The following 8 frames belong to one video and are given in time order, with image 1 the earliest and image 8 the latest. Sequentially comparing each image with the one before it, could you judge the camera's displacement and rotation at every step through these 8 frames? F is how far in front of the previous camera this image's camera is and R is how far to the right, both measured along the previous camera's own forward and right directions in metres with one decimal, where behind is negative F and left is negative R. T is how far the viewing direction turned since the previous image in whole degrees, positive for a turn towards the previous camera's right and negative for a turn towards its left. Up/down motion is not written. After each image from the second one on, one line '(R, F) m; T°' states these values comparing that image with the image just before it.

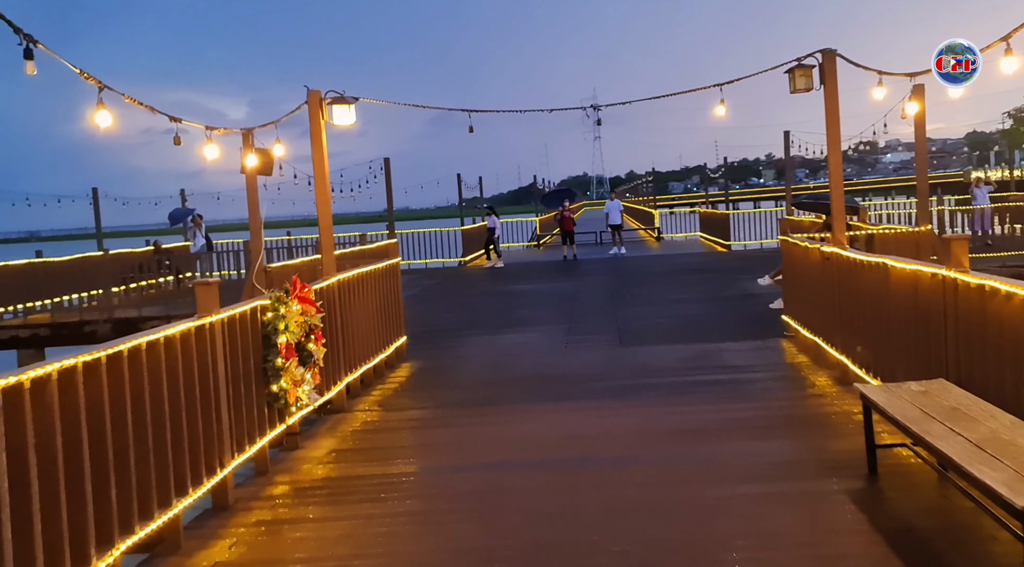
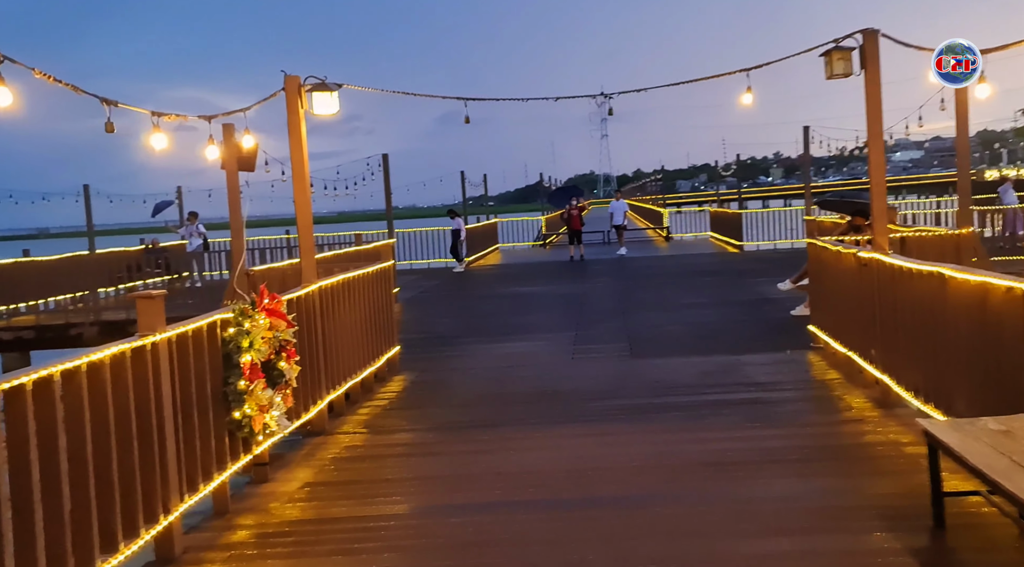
(0.0, +0.8) m; 0°
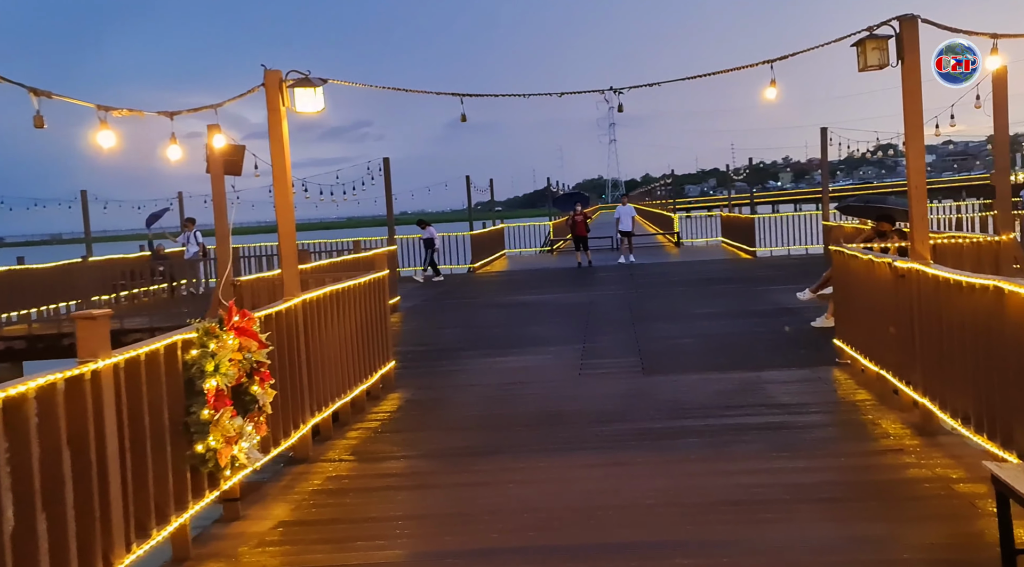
(0.0, +0.6) m; 0°
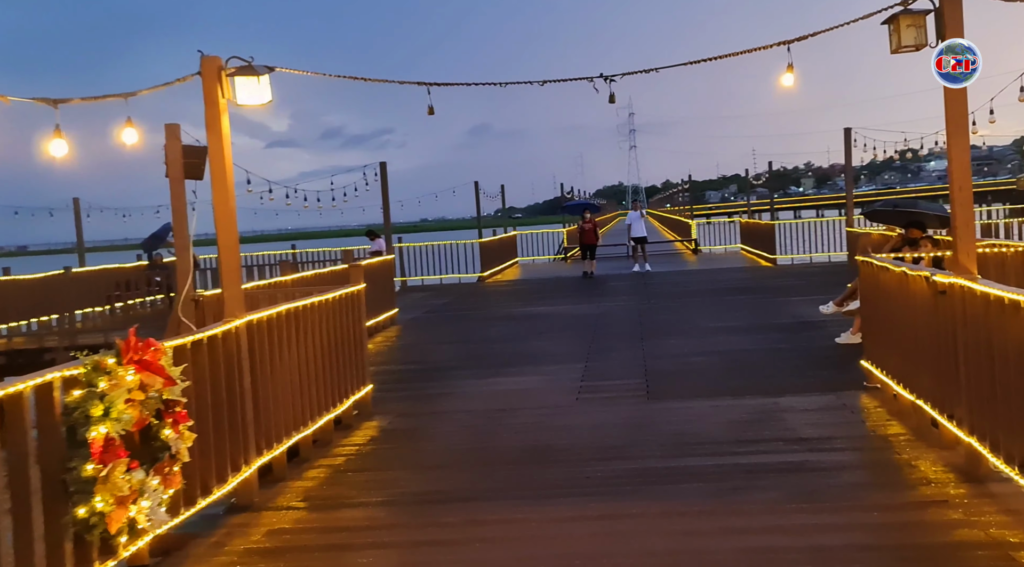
(+0.2, +0.9) m; -1°
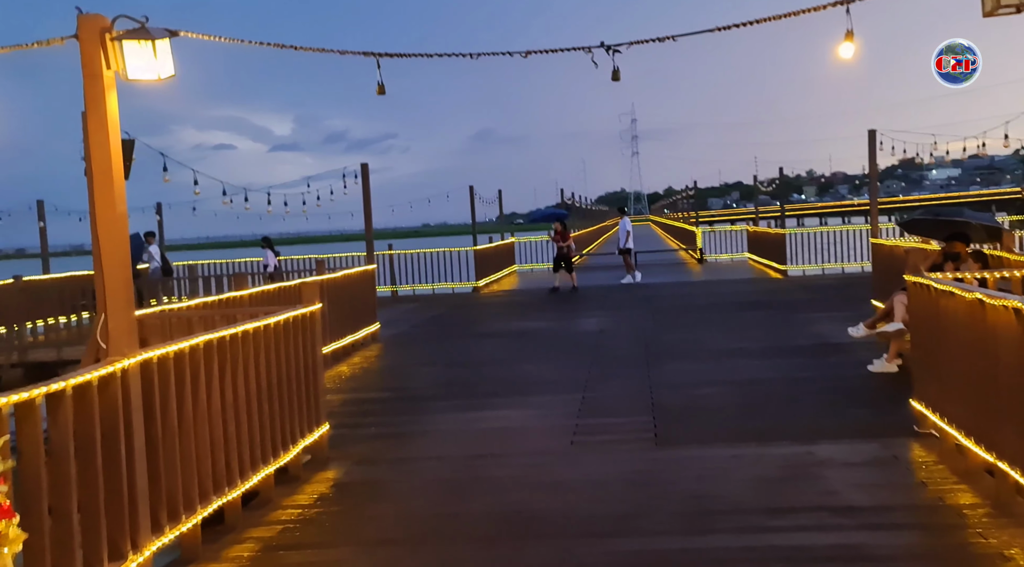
(+0.1, +1.3) m; 0°
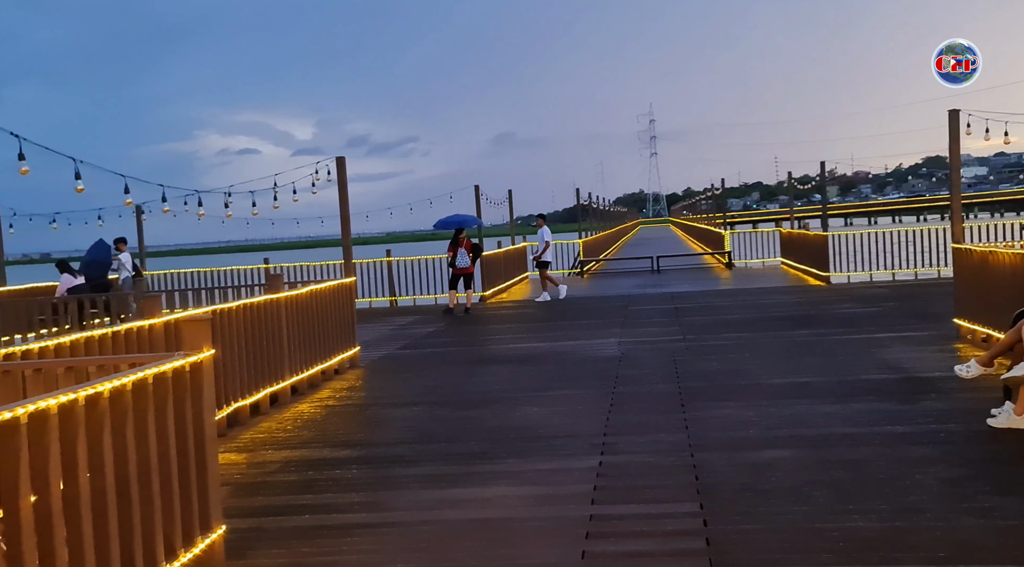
(+0.2, +2.3) m; -1°
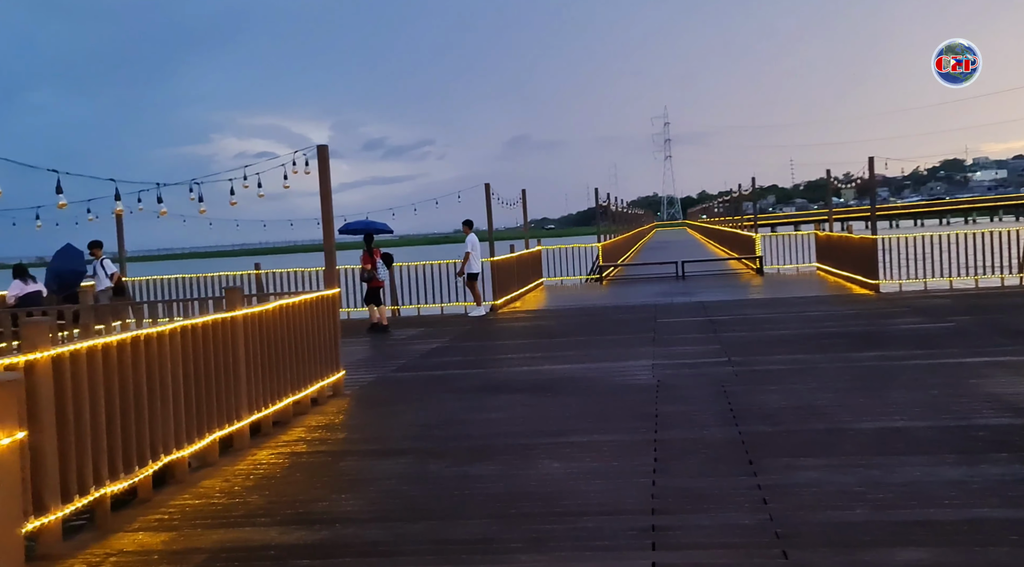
(0.0, +1.9) m; -1°
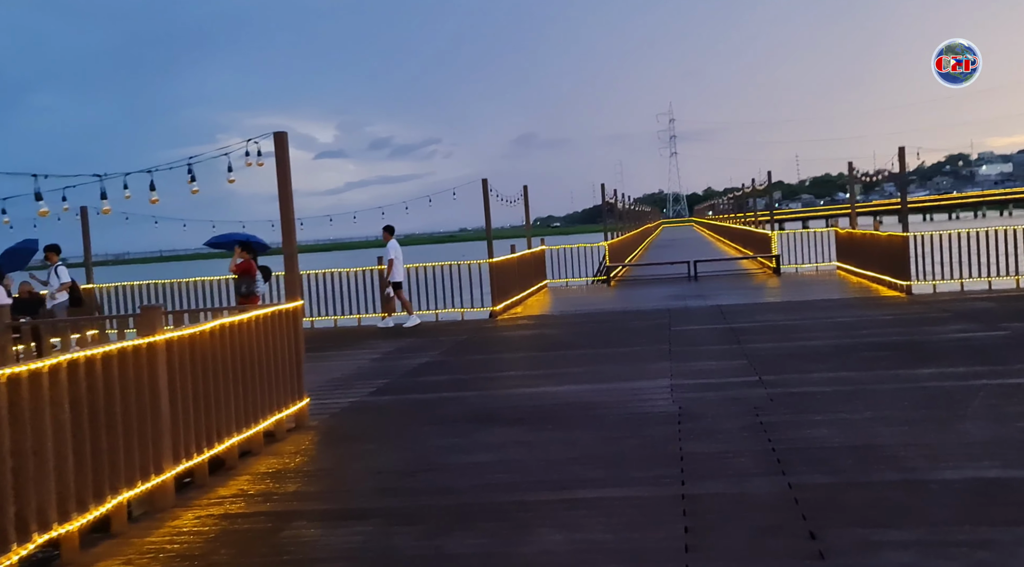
(+0.1, +1.5) m; 0°
